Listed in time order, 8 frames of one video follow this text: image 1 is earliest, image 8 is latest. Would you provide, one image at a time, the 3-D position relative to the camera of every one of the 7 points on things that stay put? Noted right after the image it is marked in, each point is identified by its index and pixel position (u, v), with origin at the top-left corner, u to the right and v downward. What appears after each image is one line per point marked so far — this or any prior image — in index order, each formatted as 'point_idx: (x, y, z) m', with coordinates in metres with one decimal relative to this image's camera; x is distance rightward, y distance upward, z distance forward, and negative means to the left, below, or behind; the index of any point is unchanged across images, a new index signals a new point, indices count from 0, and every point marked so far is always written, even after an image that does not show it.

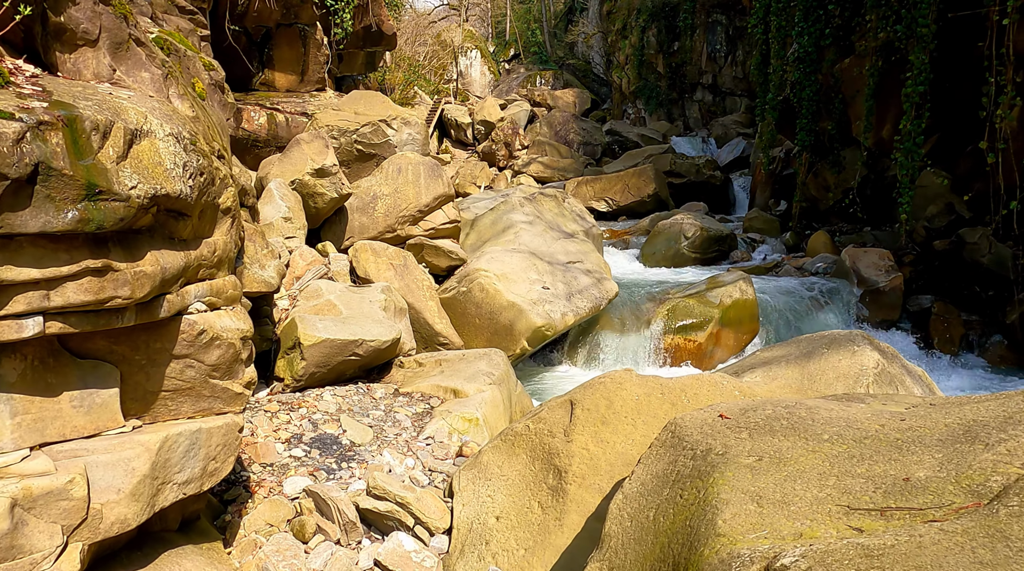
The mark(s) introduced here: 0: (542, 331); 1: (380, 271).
0: (+0.3, -0.5, +9.1) m
1: (-1.3, +0.1, +8.1) m
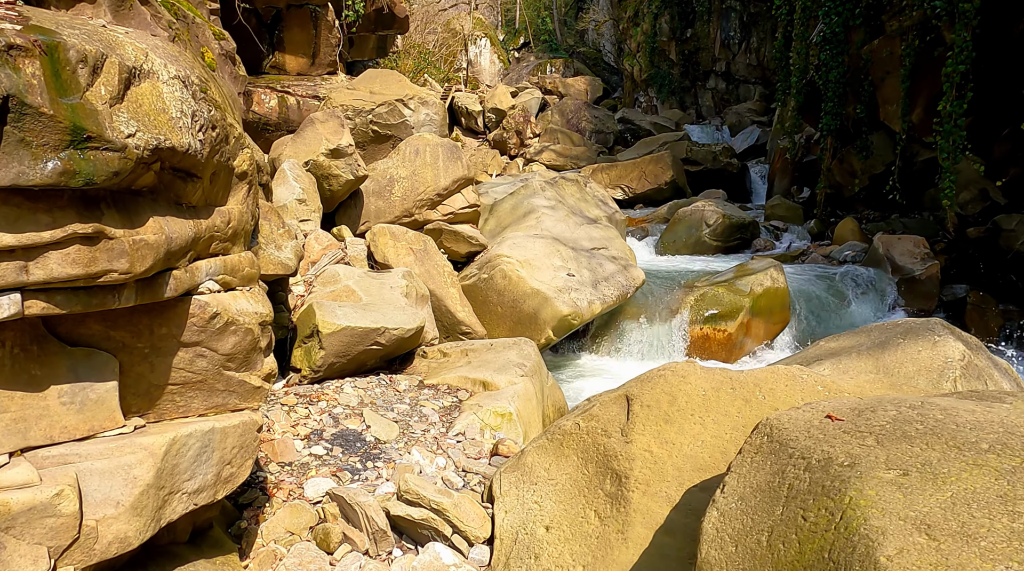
0: (+0.6, -0.4, +8.6) m
1: (-1.1, +0.3, +7.7) m
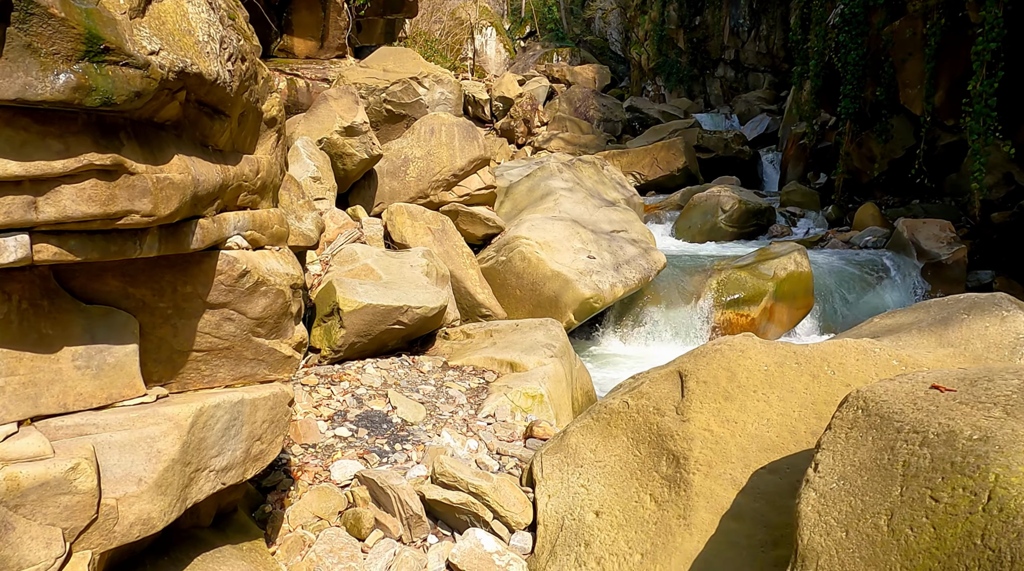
0: (+0.8, -0.2, +8.4) m
1: (-0.9, +0.4, +7.4) m
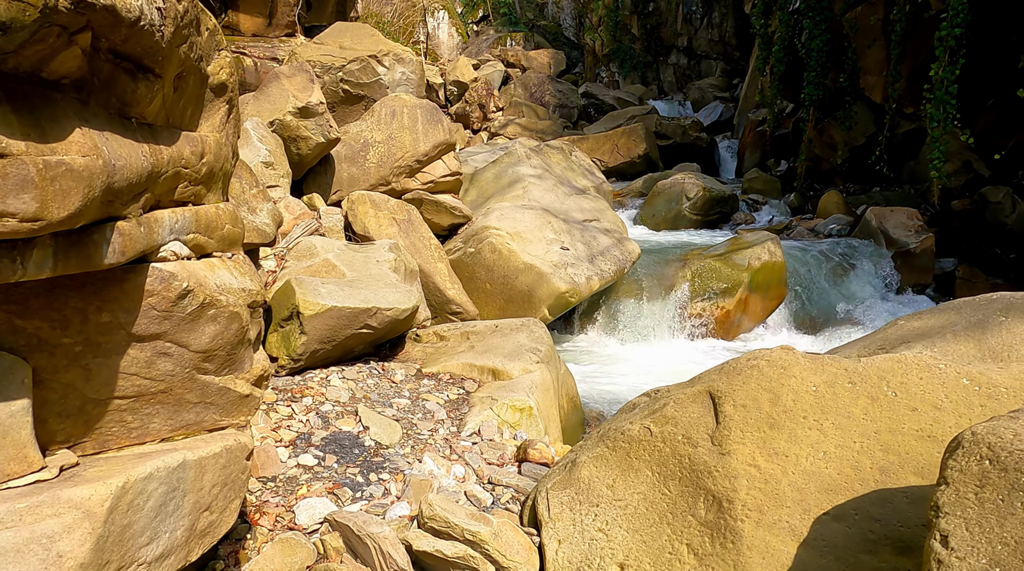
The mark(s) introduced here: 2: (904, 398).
0: (+0.5, -0.1, +7.9) m
1: (-1.1, +0.5, +6.8) m
2: (+1.3, -0.4, +2.7) m
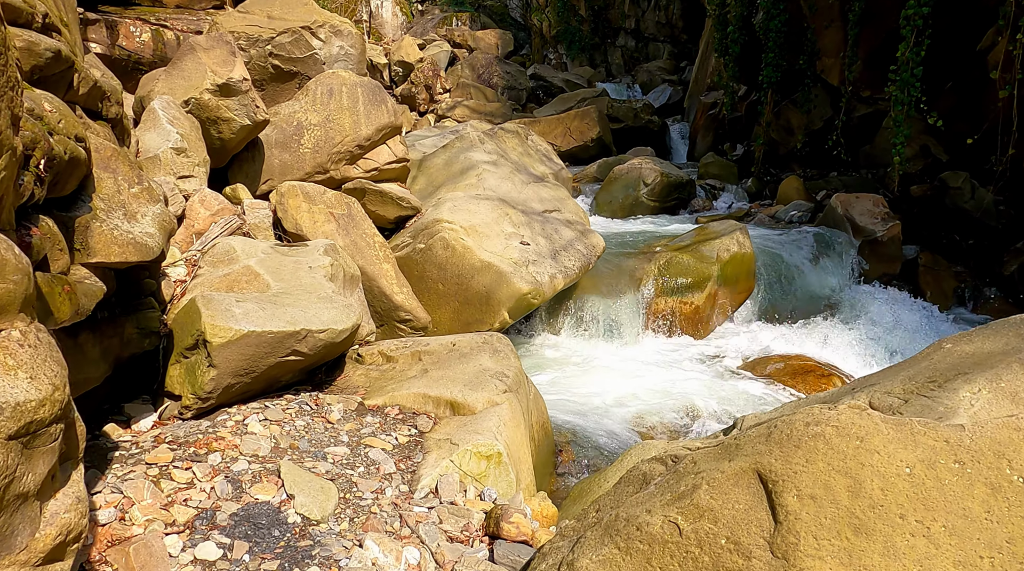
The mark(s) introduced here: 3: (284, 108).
0: (+0.1, -0.1, +7.1) m
1: (-1.4, +0.4, +5.9) m
2: (+1.2, -0.5, +1.9) m
3: (-2.1, +1.6, +7.6) m
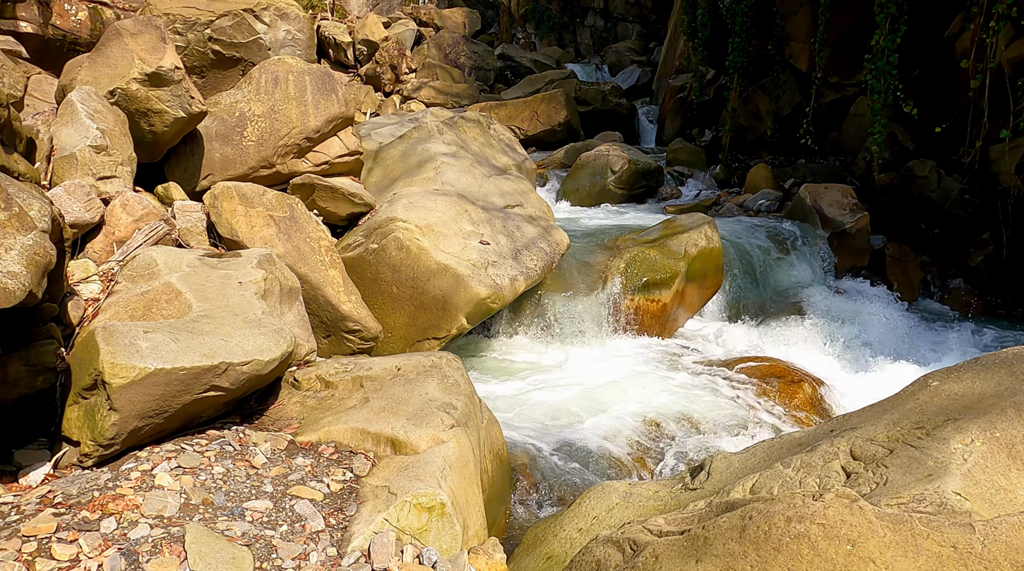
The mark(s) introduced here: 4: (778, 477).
0: (-0.2, -0.1, +6.7) m
1: (-1.7, +0.4, +5.4) m
2: (+1.1, -0.6, +1.6) m
3: (-2.4, +1.6, +7.1) m
4: (+0.9, -0.7, +2.9) m
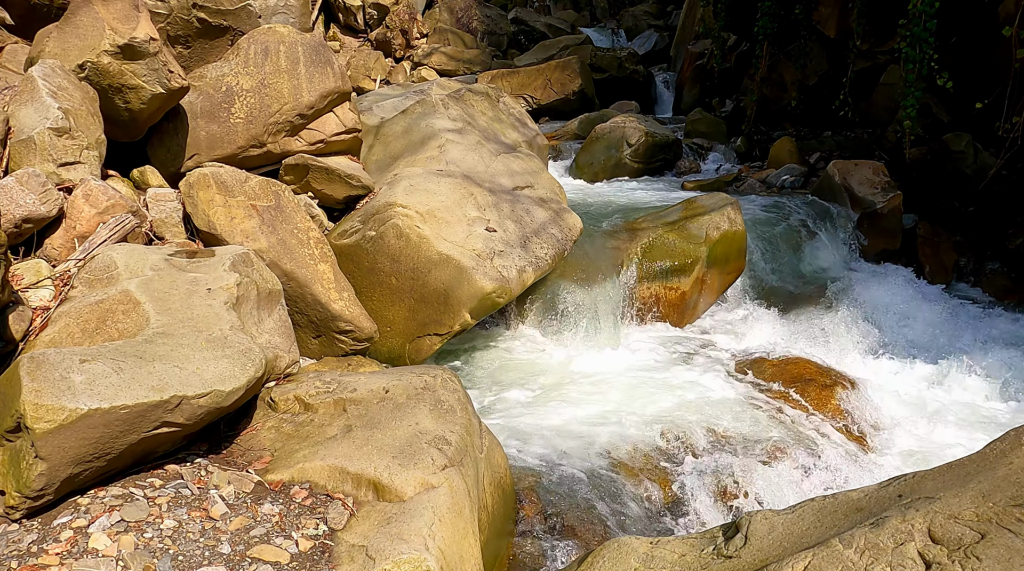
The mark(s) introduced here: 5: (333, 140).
0: (-0.1, -0.1, +6.2) m
1: (-1.7, +0.4, +4.9) m
2: (+1.0, -0.8, +1.1) m
3: (-2.3, +1.7, +6.5) m
4: (+0.9, -0.8, +2.4) m
5: (-1.5, +1.2, +7.0) m
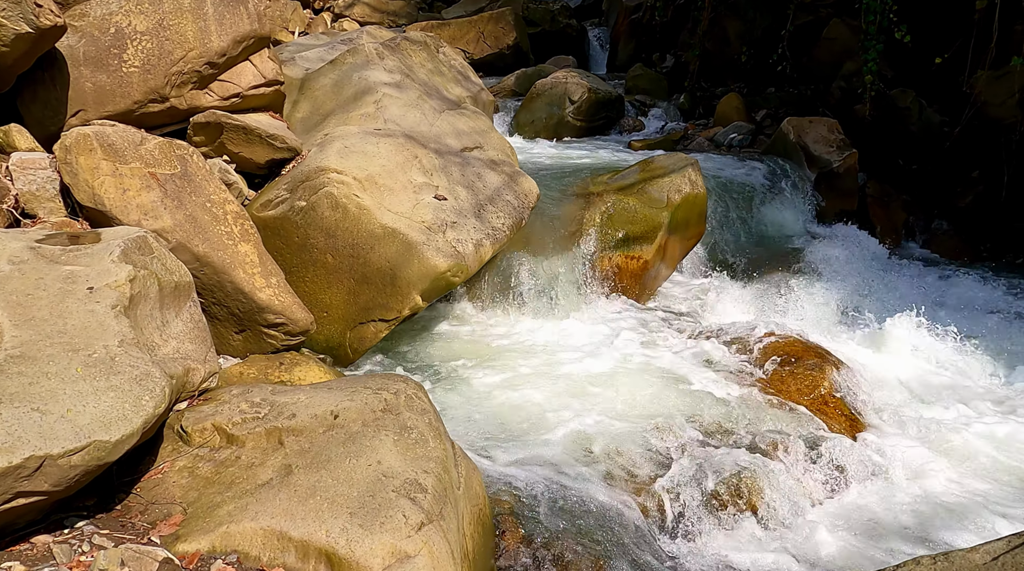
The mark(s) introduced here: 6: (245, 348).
0: (-0.4, +0.1, +5.3) m
1: (-1.8, +0.4, +3.9) m
2: (+1.2, -0.8, +0.4) m
3: (-2.7, +1.8, +5.4) m
4: (+1.0, -0.8, +1.7) m
5: (-1.9, +1.4, +5.9) m
6: (-1.4, -0.3, +4.3) m
